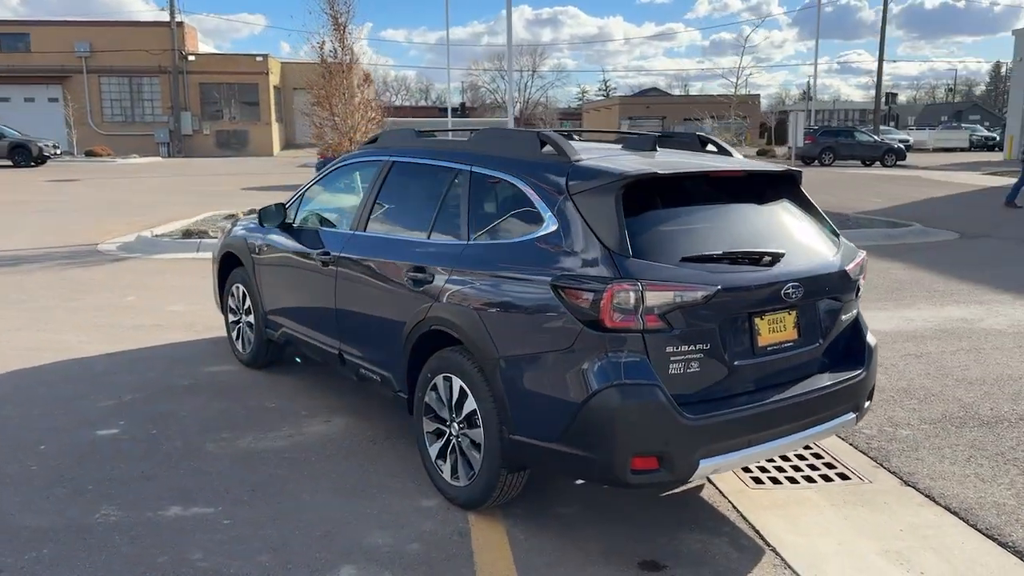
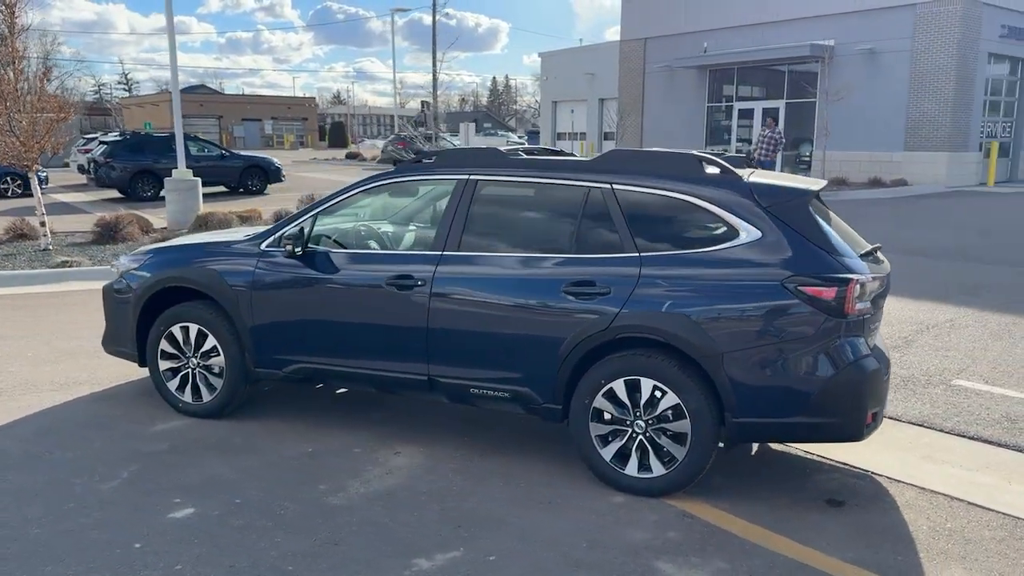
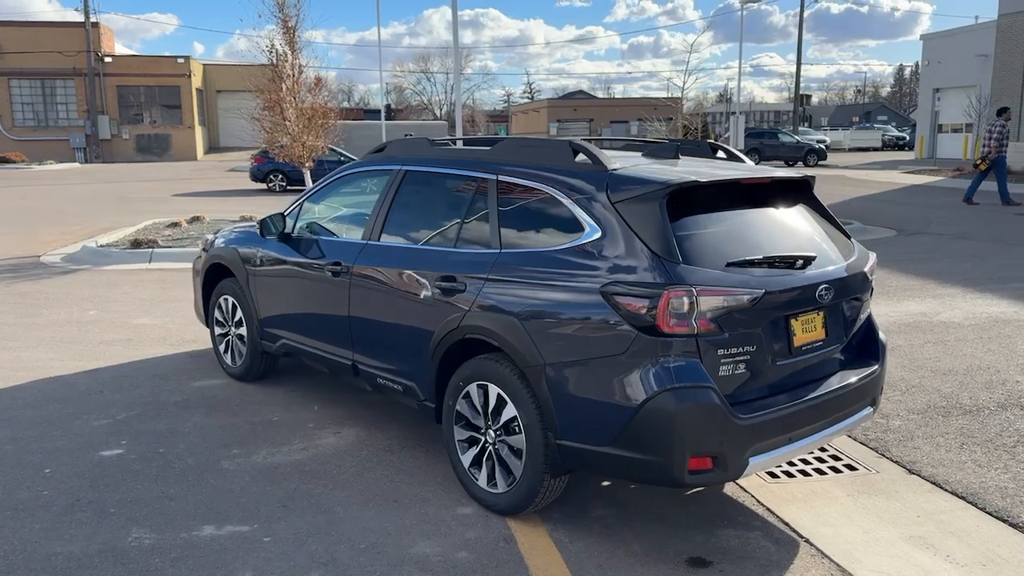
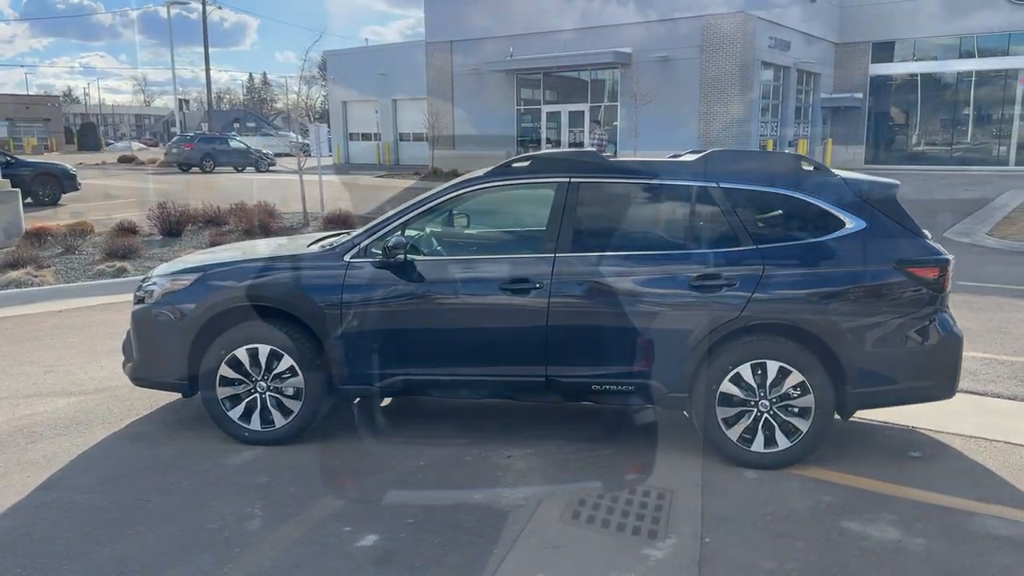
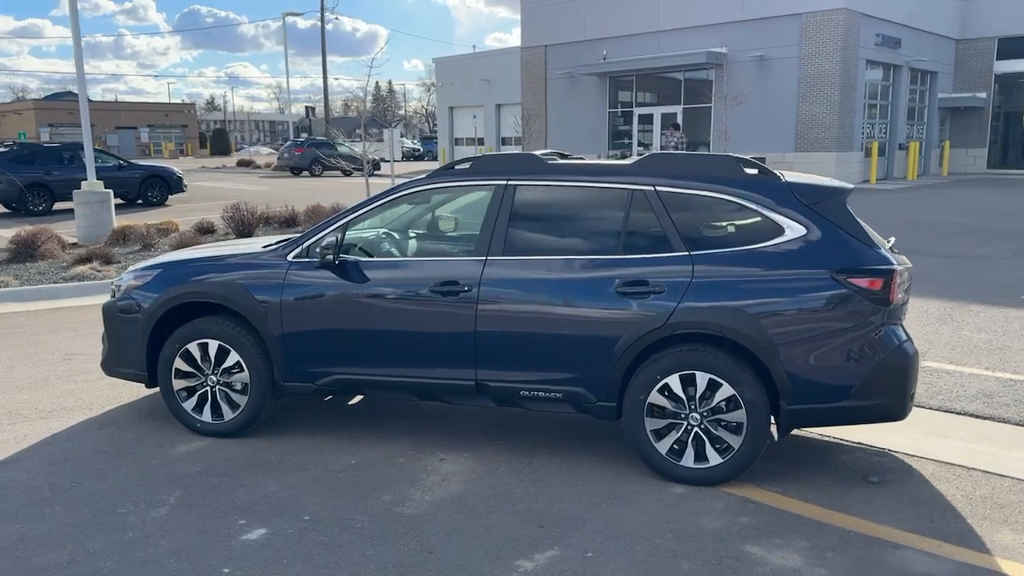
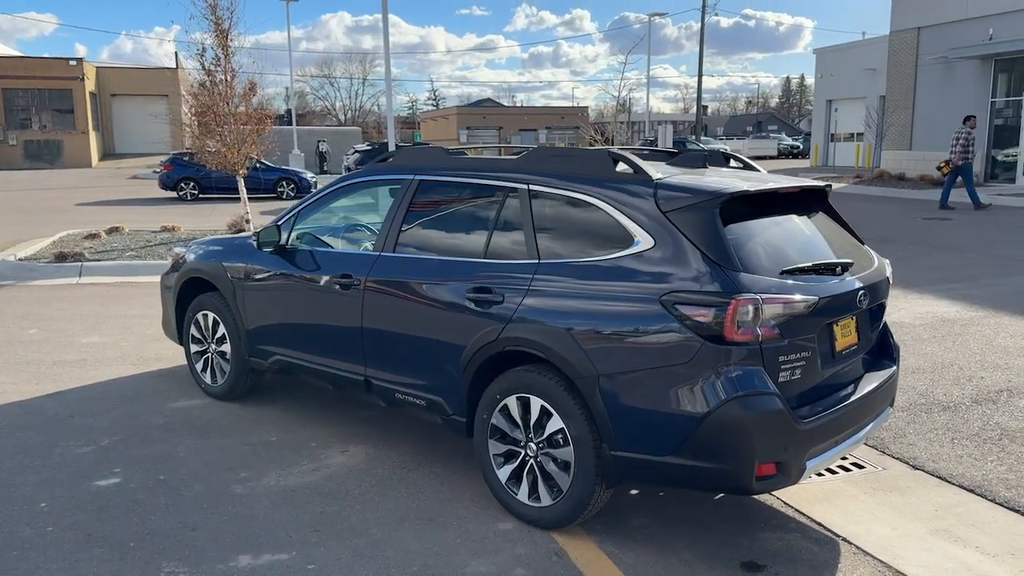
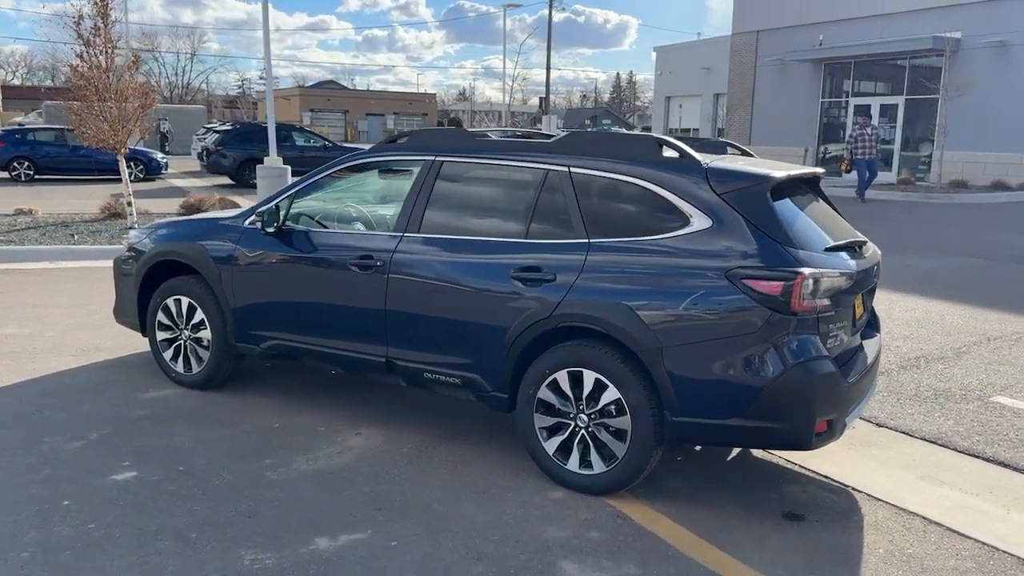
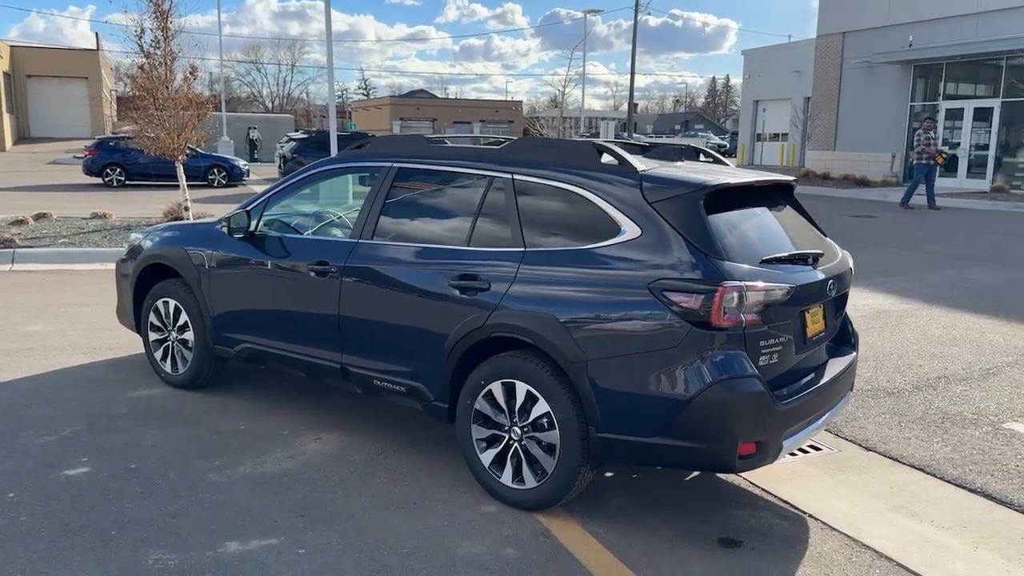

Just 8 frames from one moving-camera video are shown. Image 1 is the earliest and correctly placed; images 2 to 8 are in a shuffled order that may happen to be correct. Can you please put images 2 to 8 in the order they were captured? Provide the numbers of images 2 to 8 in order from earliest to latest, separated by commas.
3, 6, 8, 7, 2, 5, 4
